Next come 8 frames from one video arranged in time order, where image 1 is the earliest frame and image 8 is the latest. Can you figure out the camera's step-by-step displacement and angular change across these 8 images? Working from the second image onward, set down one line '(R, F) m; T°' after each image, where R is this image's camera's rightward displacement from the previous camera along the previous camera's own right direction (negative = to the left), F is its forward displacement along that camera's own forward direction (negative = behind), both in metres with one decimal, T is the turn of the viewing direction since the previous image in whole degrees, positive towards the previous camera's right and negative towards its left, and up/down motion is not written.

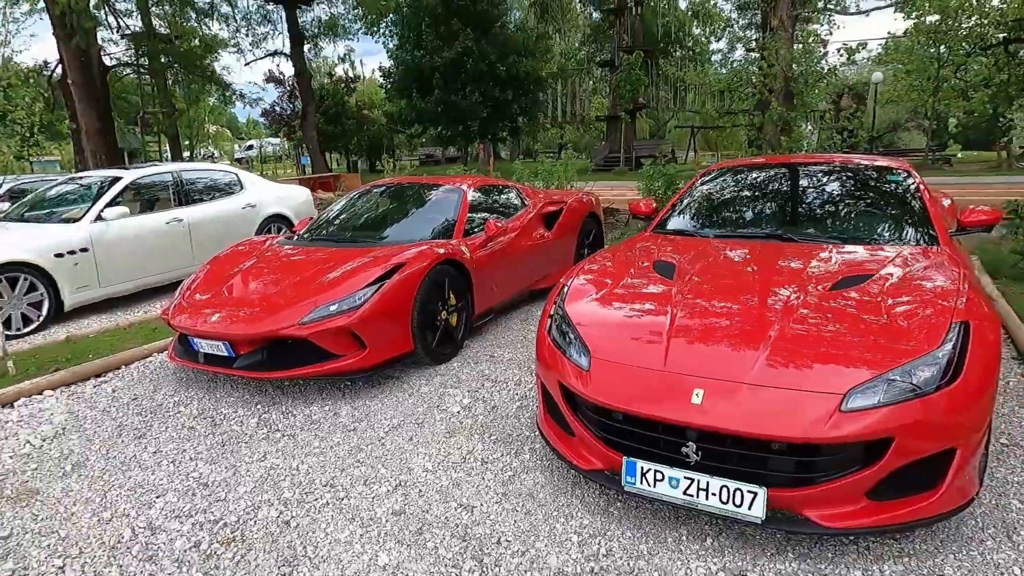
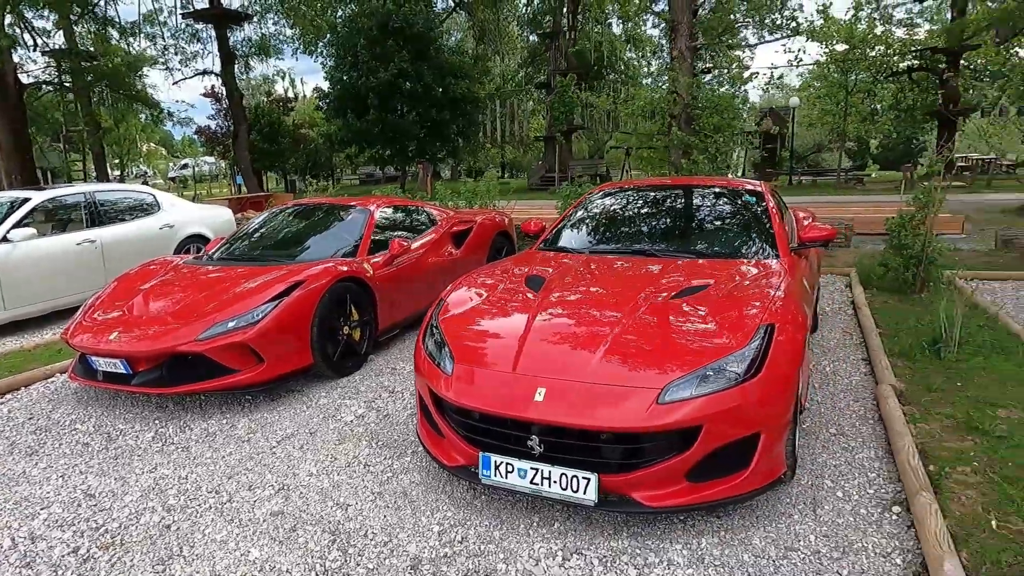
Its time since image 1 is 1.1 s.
(+0.3, -0.2) m; +4°
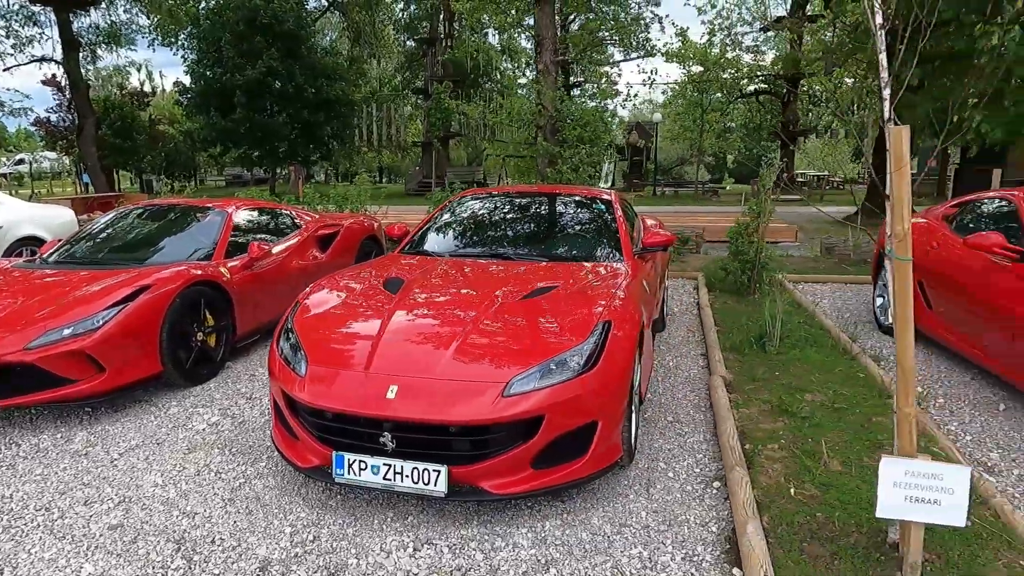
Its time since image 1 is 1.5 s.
(+0.1, -0.1) m; +10°
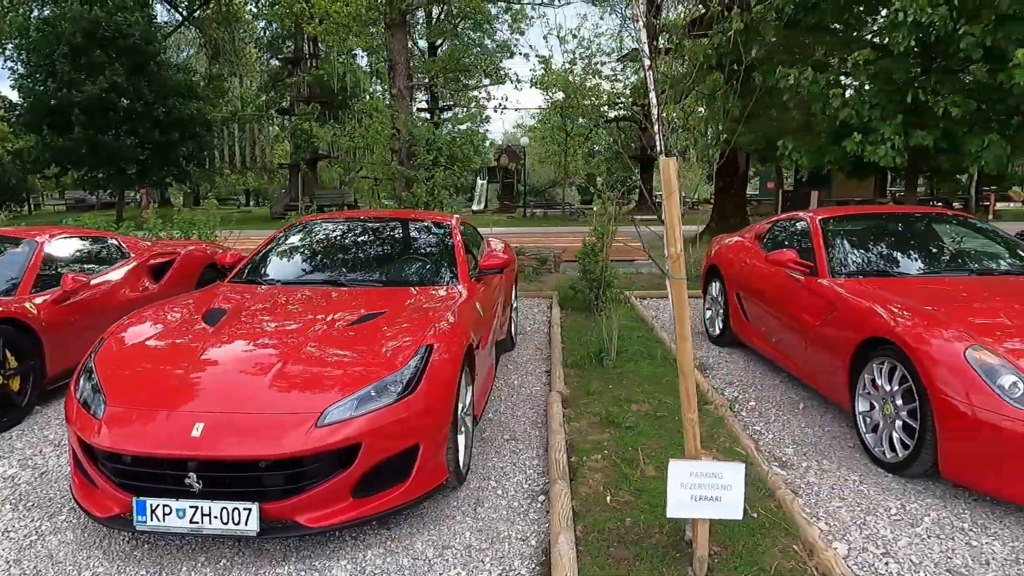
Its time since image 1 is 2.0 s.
(+0.2, -0.1) m; +10°
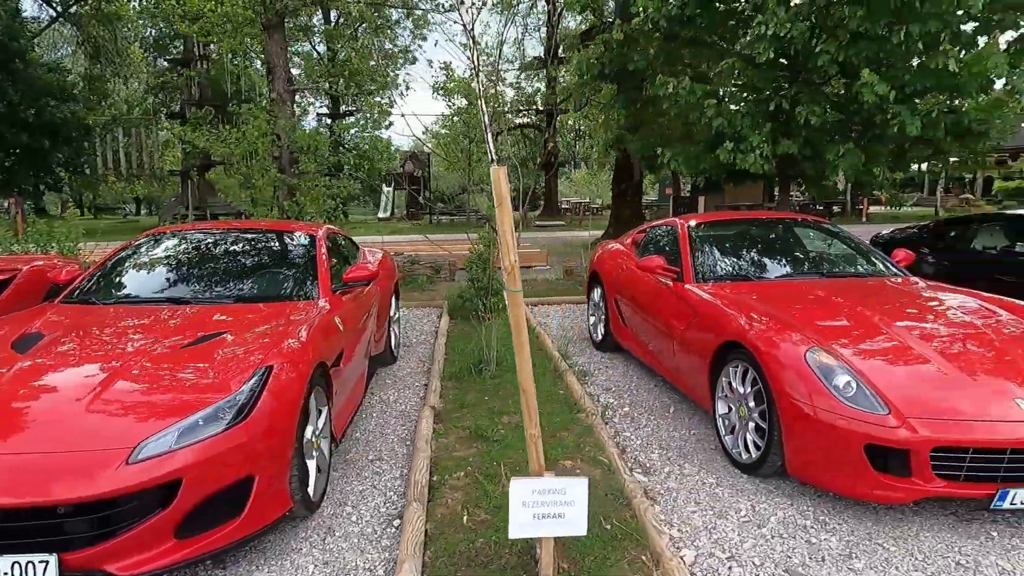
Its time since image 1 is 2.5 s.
(+0.3, +0.1) m; +7°
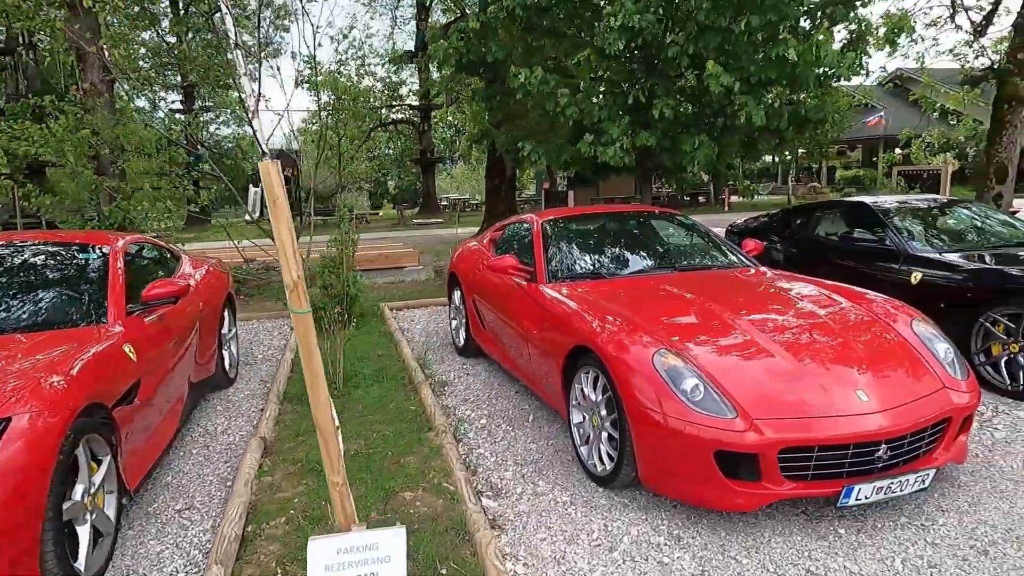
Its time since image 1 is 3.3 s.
(+0.3, +0.3) m; +10°
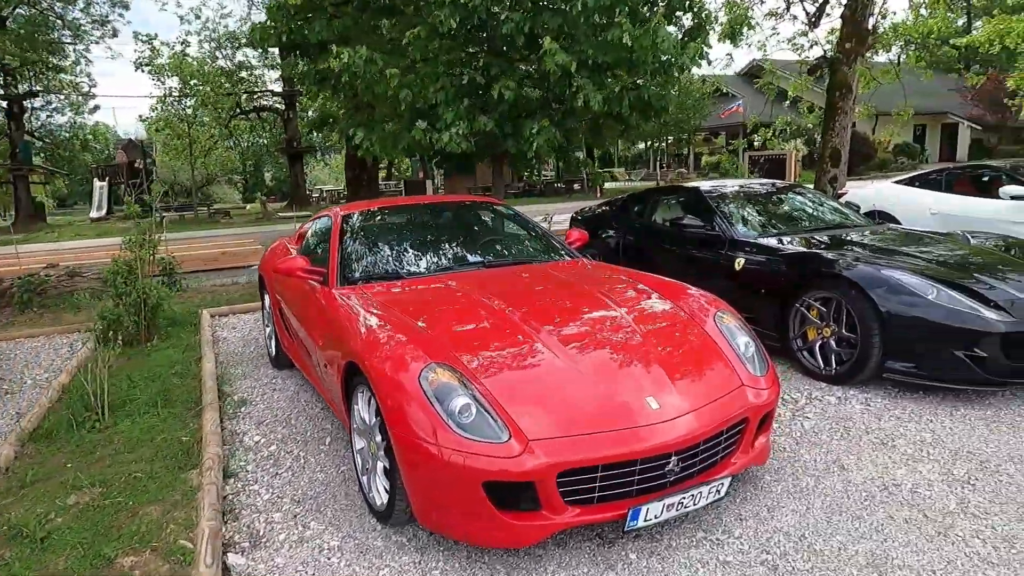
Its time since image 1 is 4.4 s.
(+0.5, +0.3) m; +9°
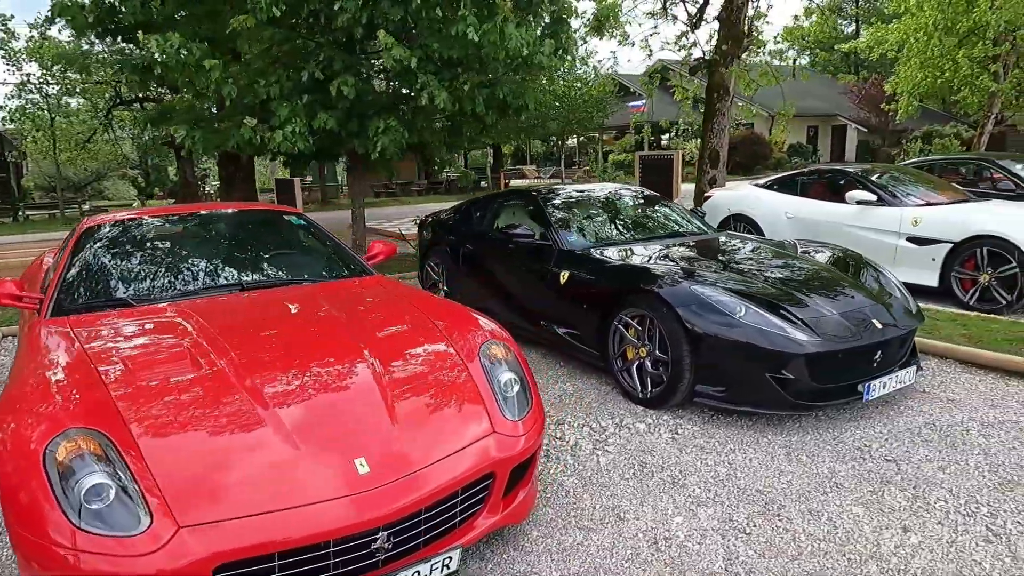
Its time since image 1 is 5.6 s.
(+0.7, +0.3) m; +6°
